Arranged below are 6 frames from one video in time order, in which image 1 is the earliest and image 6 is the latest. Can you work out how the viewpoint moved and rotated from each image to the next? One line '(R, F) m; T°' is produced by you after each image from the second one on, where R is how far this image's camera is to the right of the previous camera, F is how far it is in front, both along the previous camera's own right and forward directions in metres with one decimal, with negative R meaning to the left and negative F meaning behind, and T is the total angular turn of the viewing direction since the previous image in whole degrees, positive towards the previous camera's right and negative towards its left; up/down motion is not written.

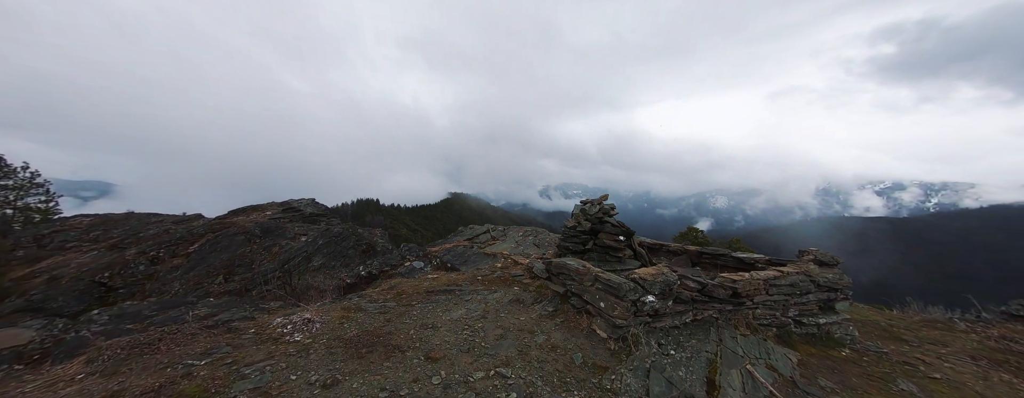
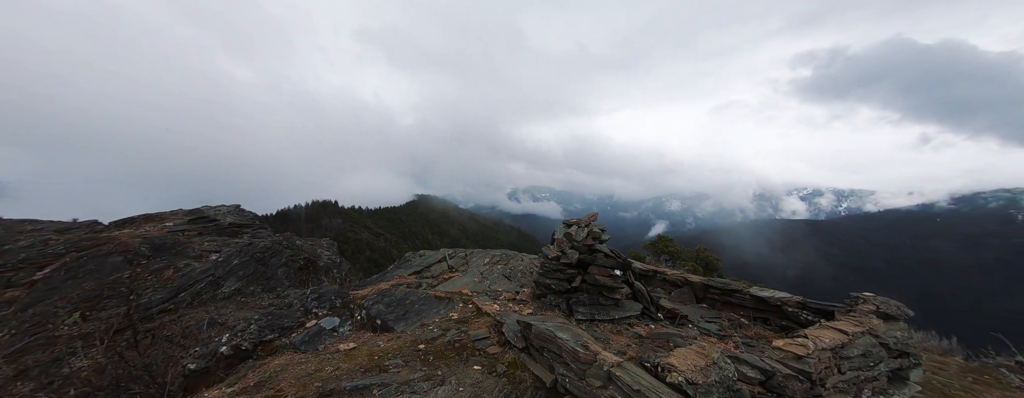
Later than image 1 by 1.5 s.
(+0.1, +2.0) m; +7°
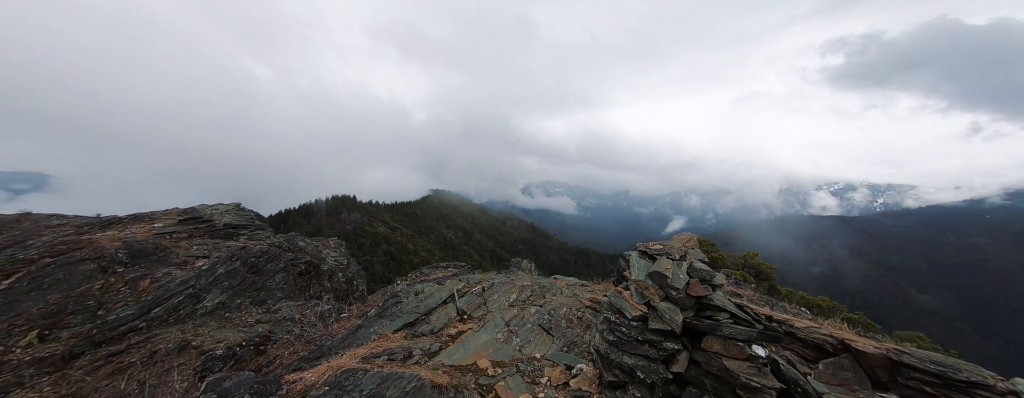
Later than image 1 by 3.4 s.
(-0.5, +2.4) m; -3°
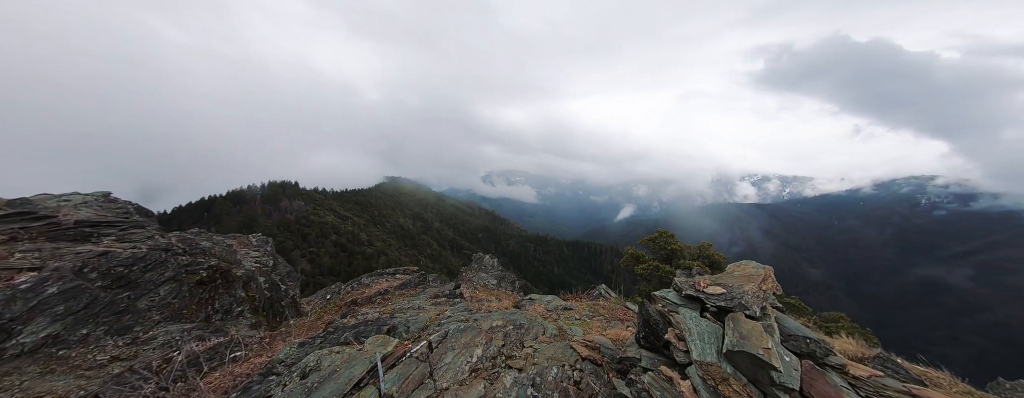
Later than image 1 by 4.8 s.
(0.0, +1.9) m; +8°
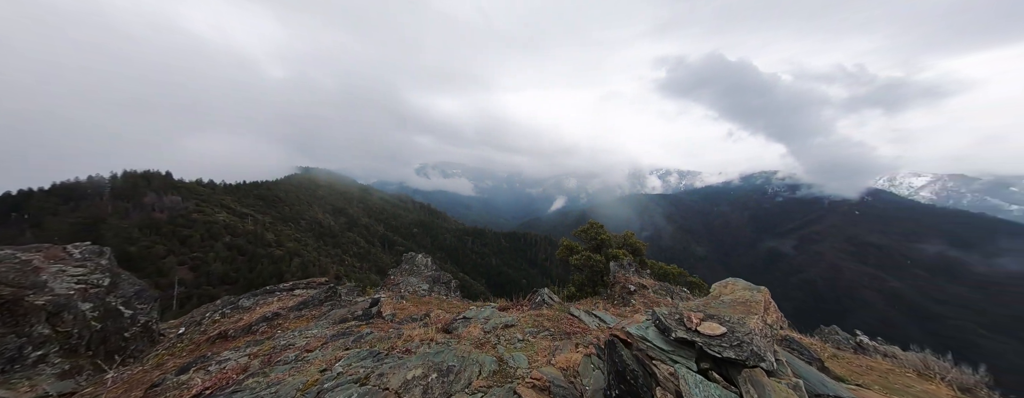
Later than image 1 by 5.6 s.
(+0.1, +1.0) m; +13°
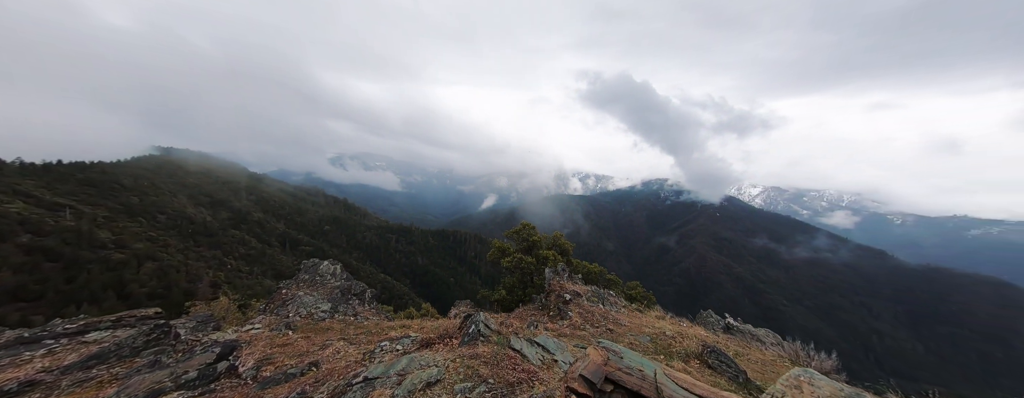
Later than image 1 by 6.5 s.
(0.0, +1.2) m; +14°
